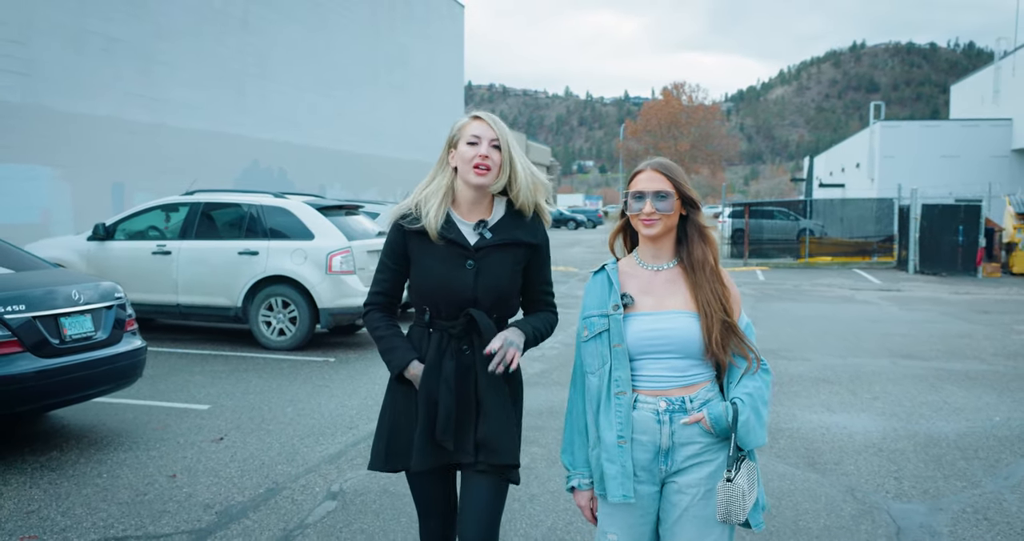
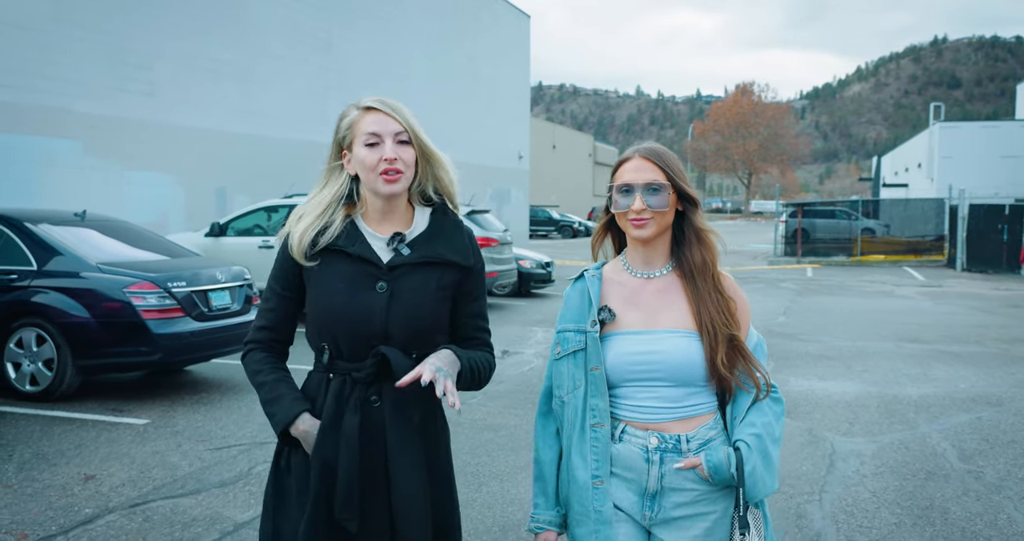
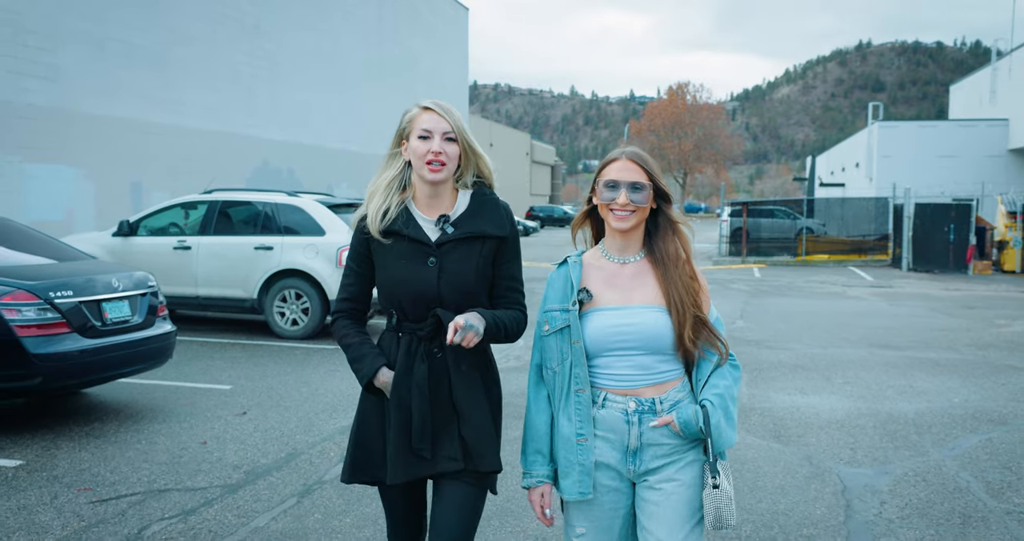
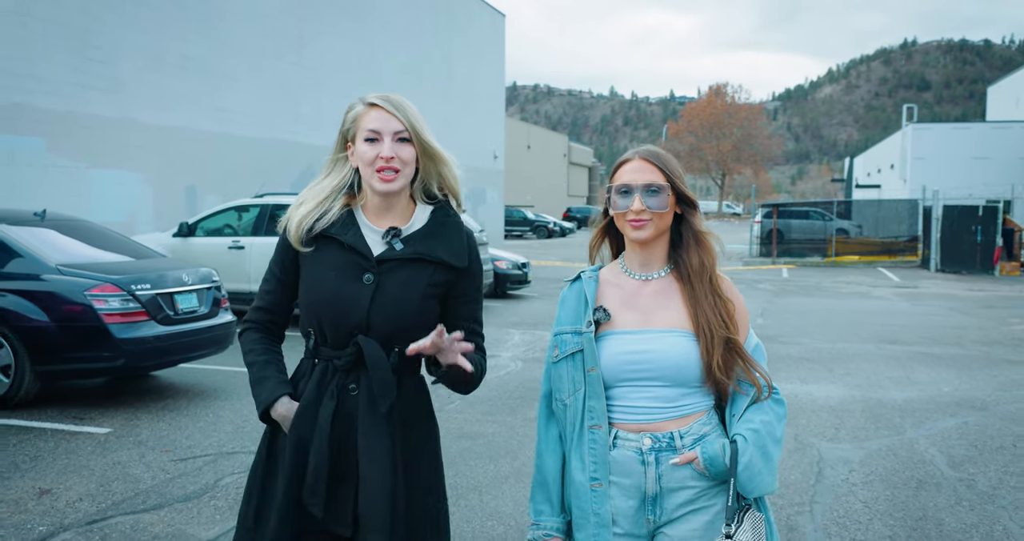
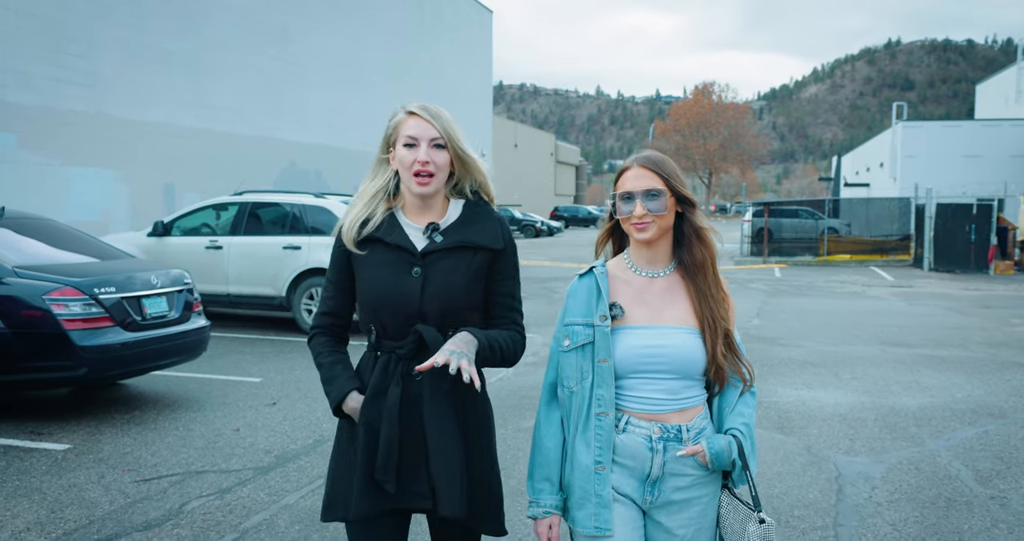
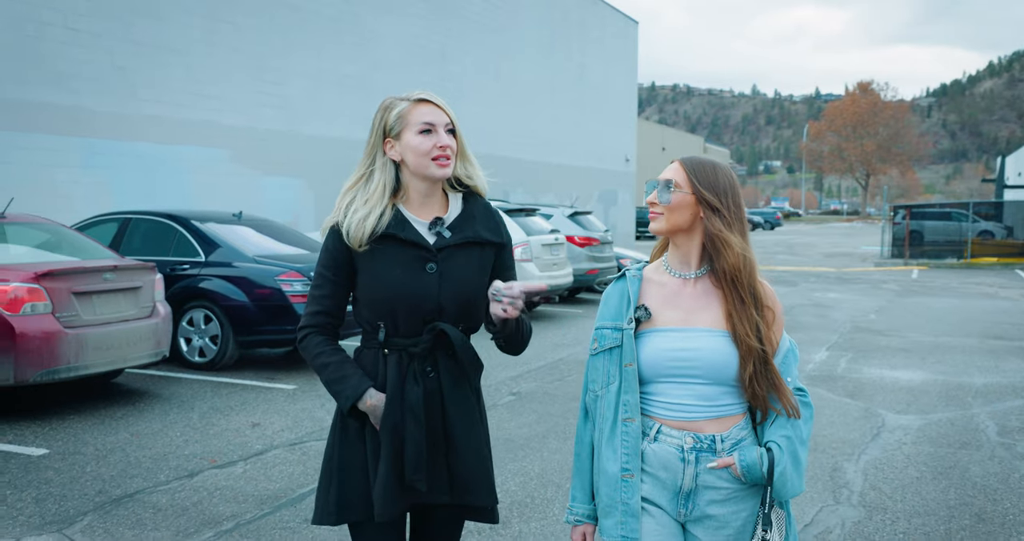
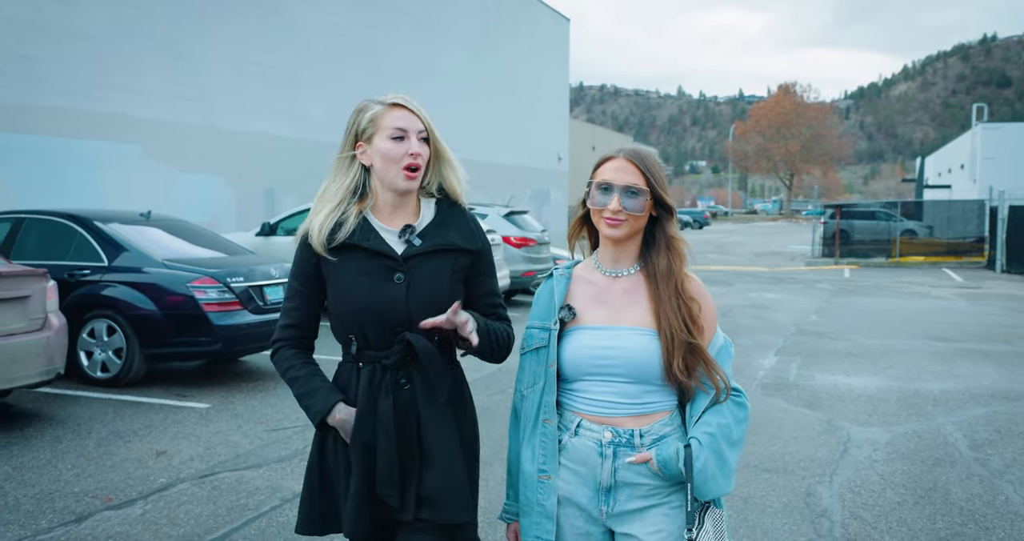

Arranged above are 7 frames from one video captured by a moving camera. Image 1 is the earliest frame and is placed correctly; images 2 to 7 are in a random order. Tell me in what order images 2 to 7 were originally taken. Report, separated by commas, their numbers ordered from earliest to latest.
3, 5, 4, 2, 7, 6
